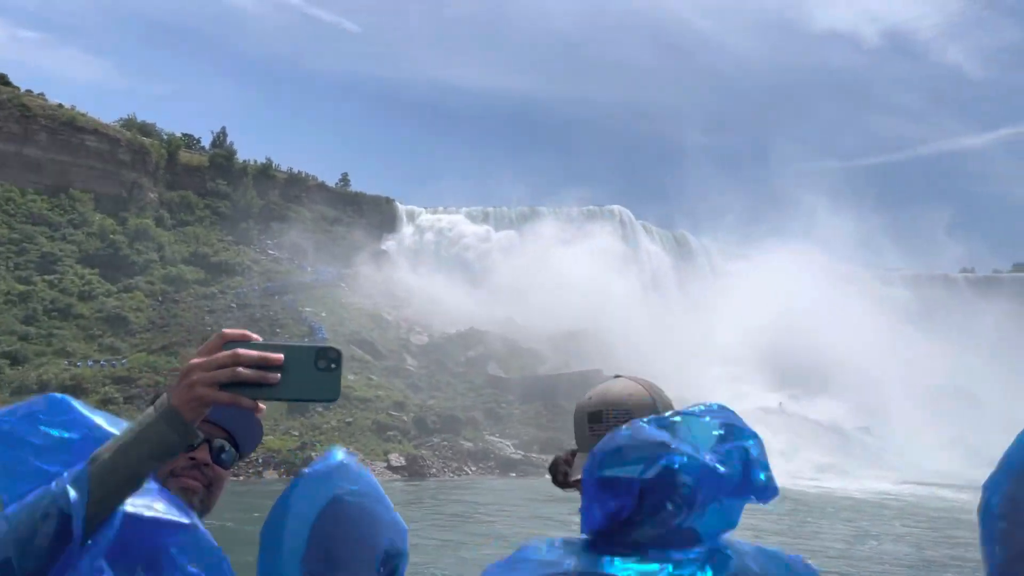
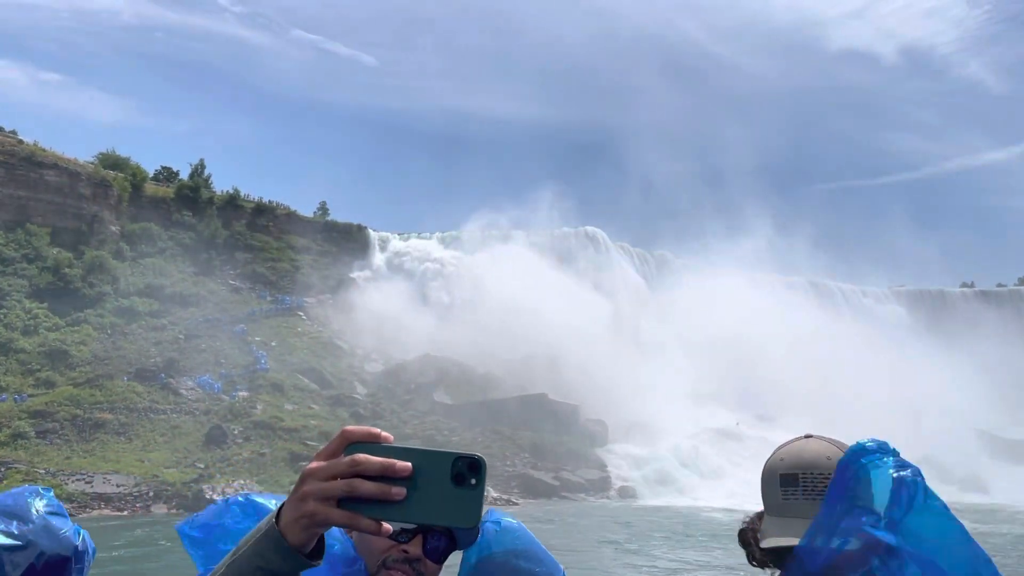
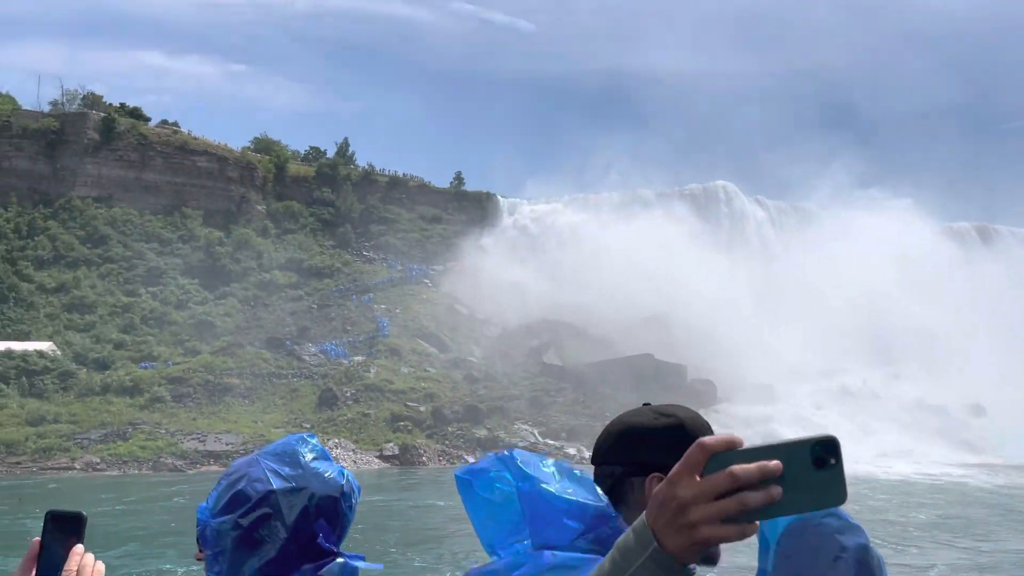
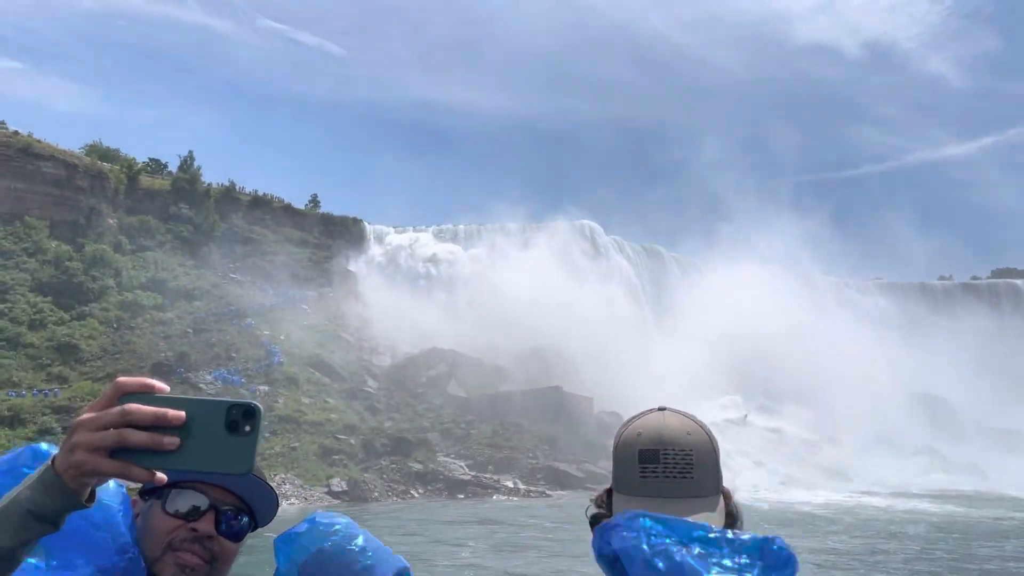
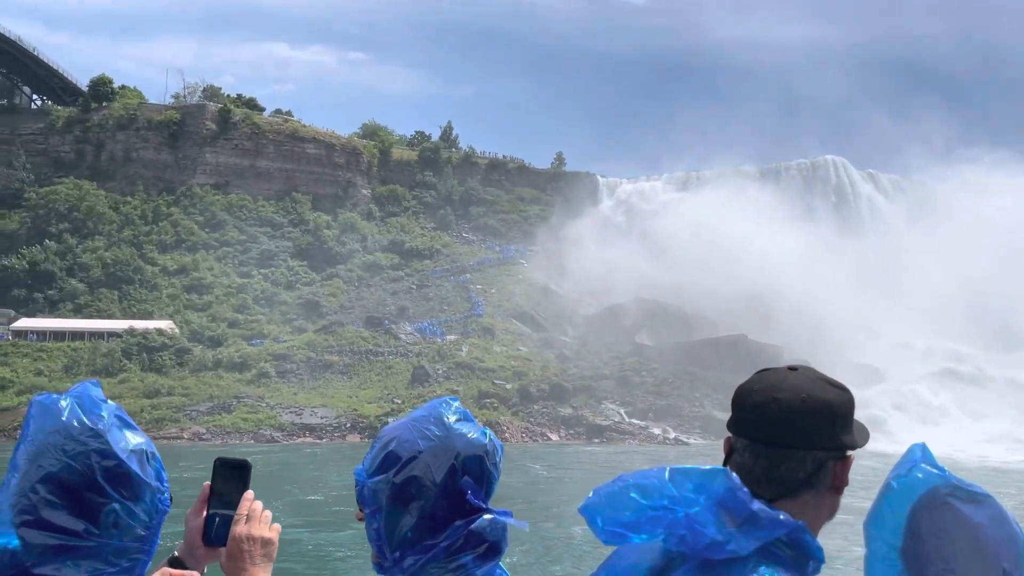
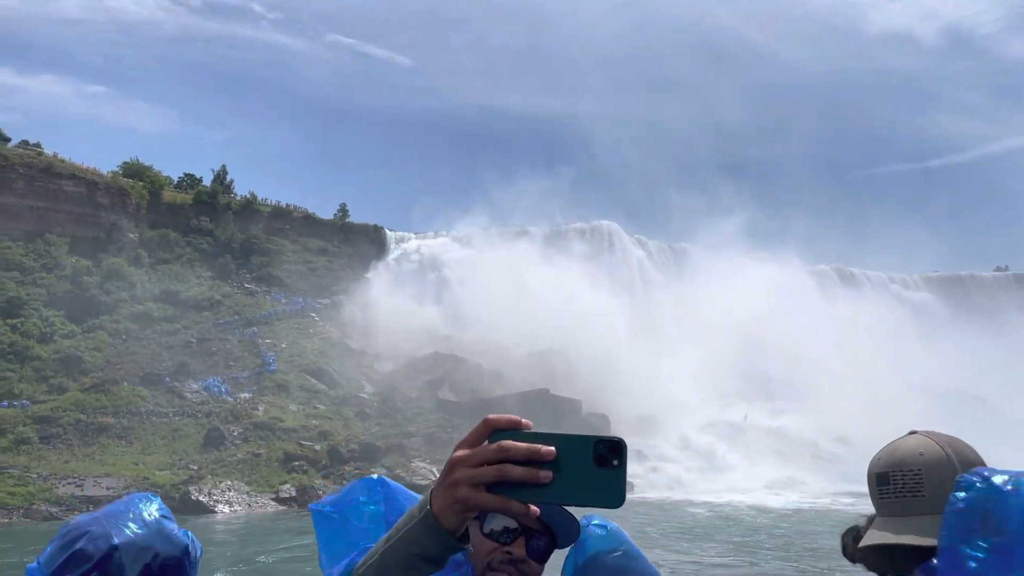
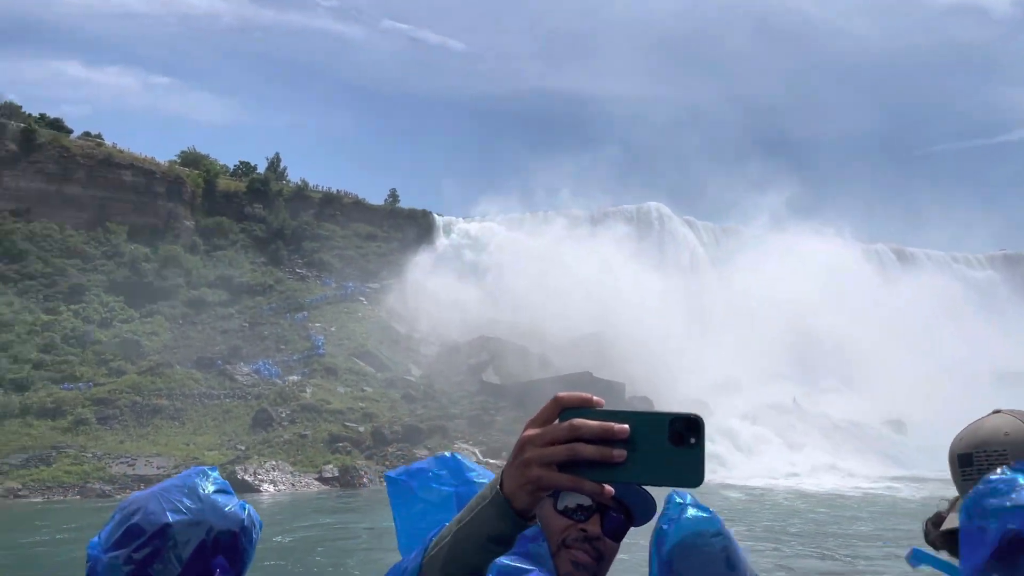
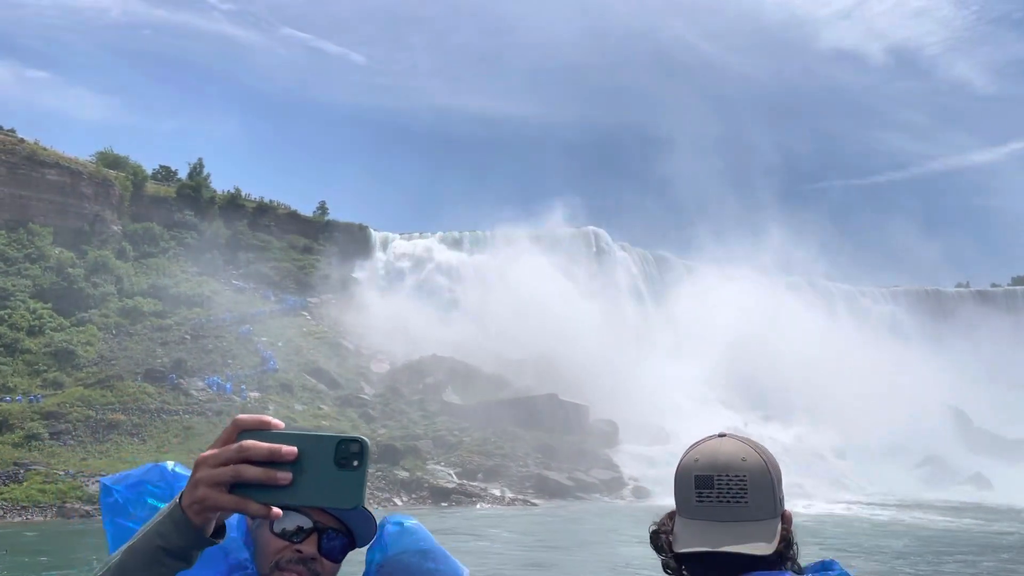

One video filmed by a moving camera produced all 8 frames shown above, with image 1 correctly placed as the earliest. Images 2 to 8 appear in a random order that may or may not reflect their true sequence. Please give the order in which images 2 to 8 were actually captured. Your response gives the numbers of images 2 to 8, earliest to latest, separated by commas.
4, 8, 2, 6, 7, 3, 5
